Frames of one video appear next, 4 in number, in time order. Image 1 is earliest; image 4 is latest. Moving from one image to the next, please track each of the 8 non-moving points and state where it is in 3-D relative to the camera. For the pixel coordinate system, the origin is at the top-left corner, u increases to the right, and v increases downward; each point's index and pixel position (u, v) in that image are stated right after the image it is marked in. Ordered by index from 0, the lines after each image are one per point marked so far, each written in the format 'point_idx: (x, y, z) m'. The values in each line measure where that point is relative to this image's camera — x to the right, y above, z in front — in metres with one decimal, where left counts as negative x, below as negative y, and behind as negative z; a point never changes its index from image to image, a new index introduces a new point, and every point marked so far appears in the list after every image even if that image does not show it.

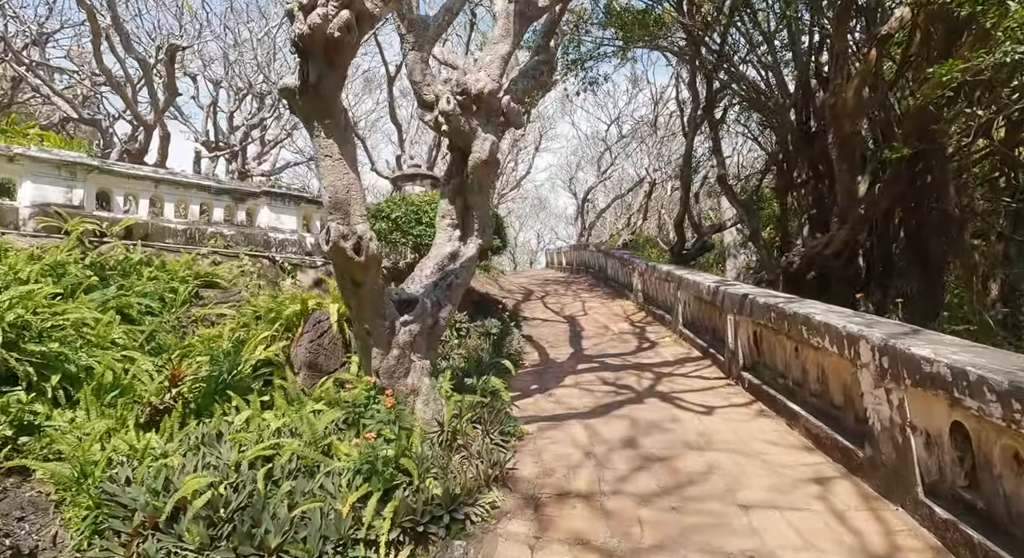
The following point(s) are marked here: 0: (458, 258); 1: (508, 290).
0: (-0.4, +0.2, +4.7) m
1: (-0.1, -0.3, +11.9) m
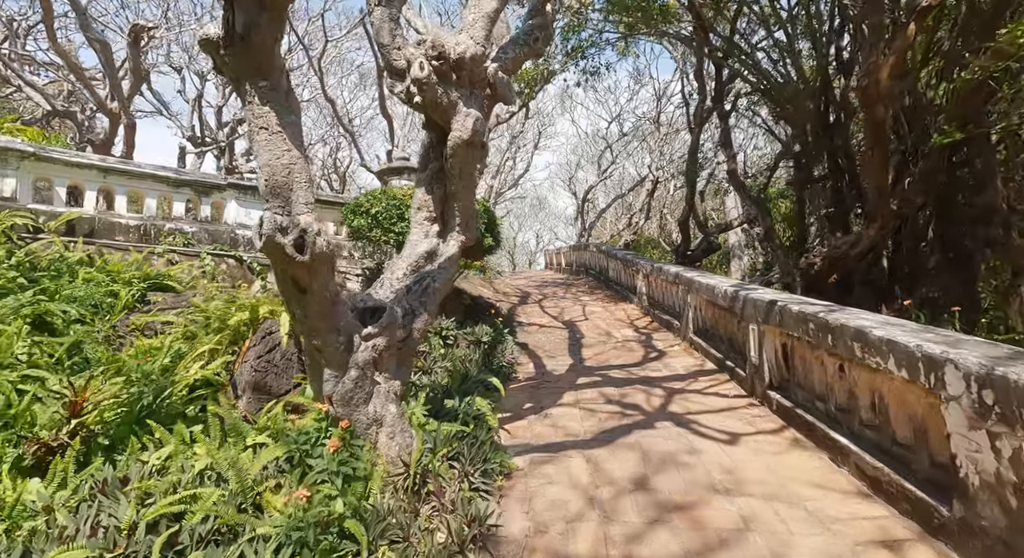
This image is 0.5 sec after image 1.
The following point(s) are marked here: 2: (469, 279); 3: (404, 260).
0: (-0.5, +0.1, +3.9) m
1: (-0.2, -0.3, +11.1) m
2: (-0.8, -0.1, +10.7) m
3: (-0.7, +0.1, +3.9) m
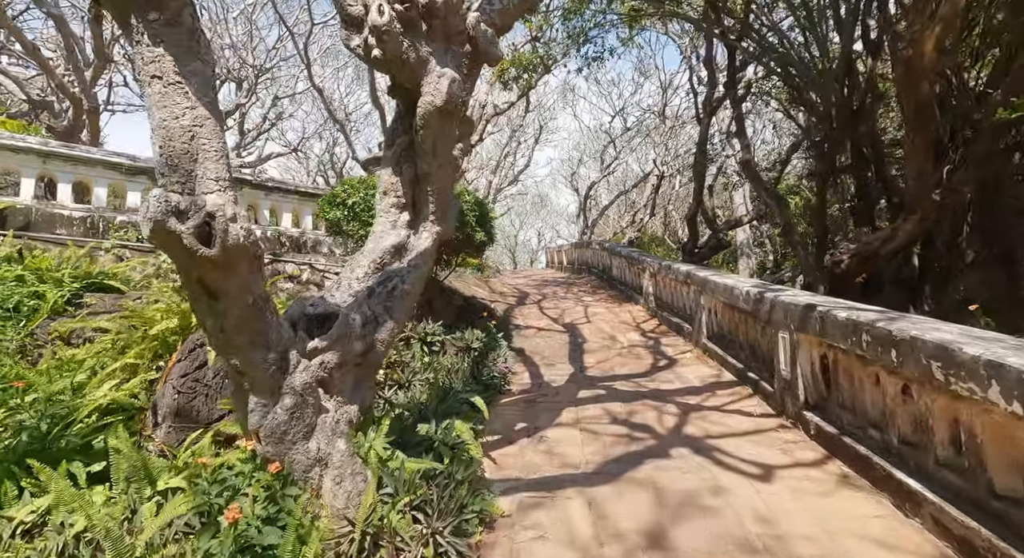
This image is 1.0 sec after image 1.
0: (-0.6, +0.1, +3.2) m
1: (-0.2, -0.3, +10.5) m
2: (-0.9, -0.1, +10.0) m
3: (-0.8, +0.1, +3.2) m
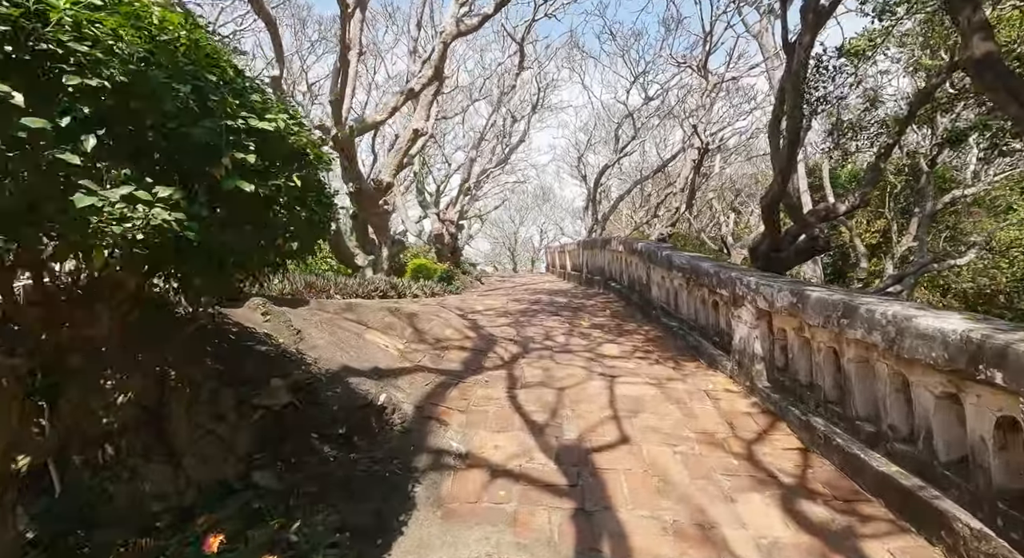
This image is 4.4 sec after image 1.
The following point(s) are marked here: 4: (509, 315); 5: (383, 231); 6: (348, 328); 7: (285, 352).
0: (-1.1, -0.2, -2.0) m
1: (-0.7, -0.6, +5.2) m
2: (-1.3, -0.4, +4.8) m
3: (-1.3, -0.2, -2.0) m
4: (0.0, -0.5, +7.4) m
5: (-2.4, +0.9, +10.9) m
6: (-1.3, -0.4, +4.7) m
7: (-1.4, -0.4, +3.6) m
